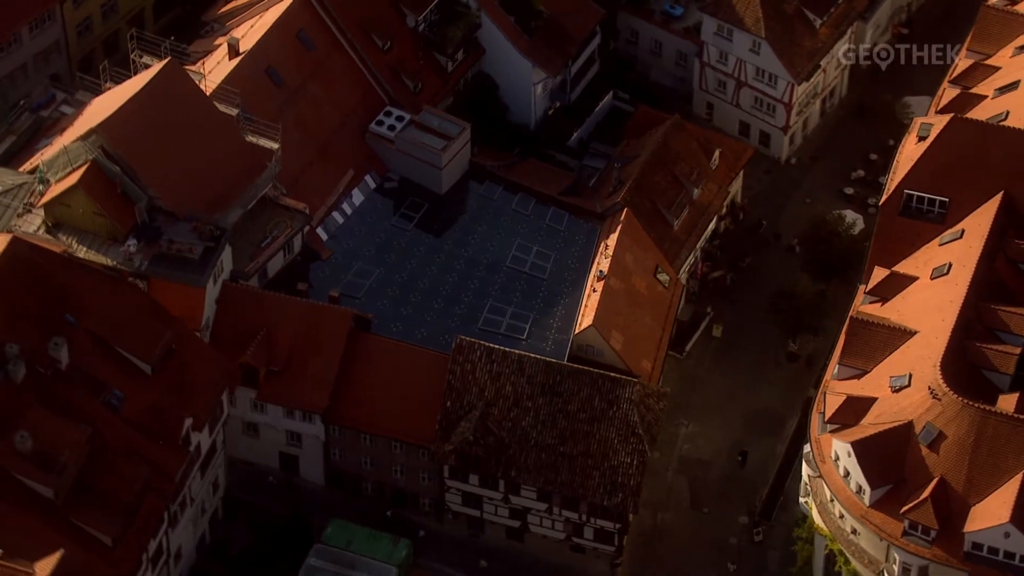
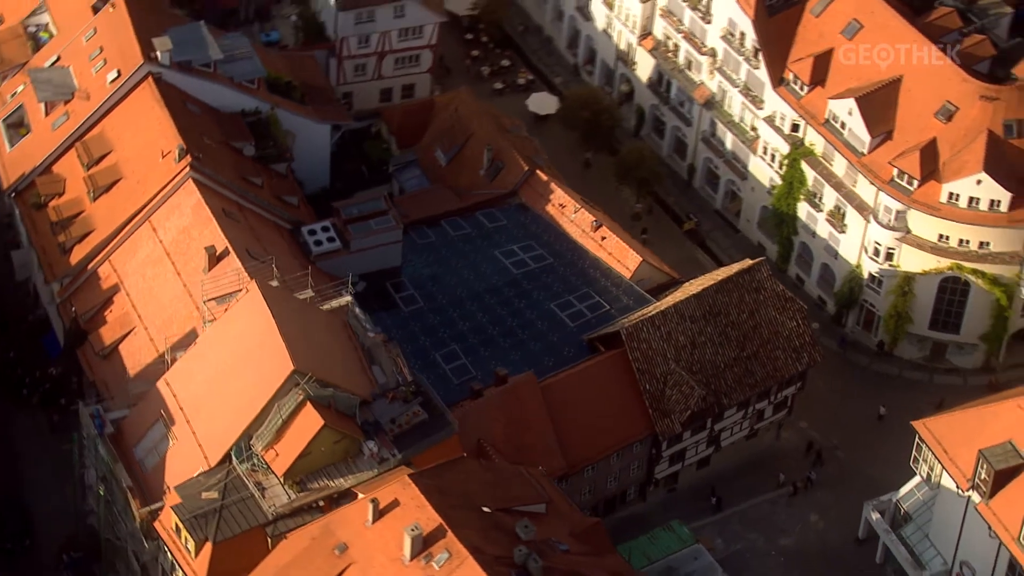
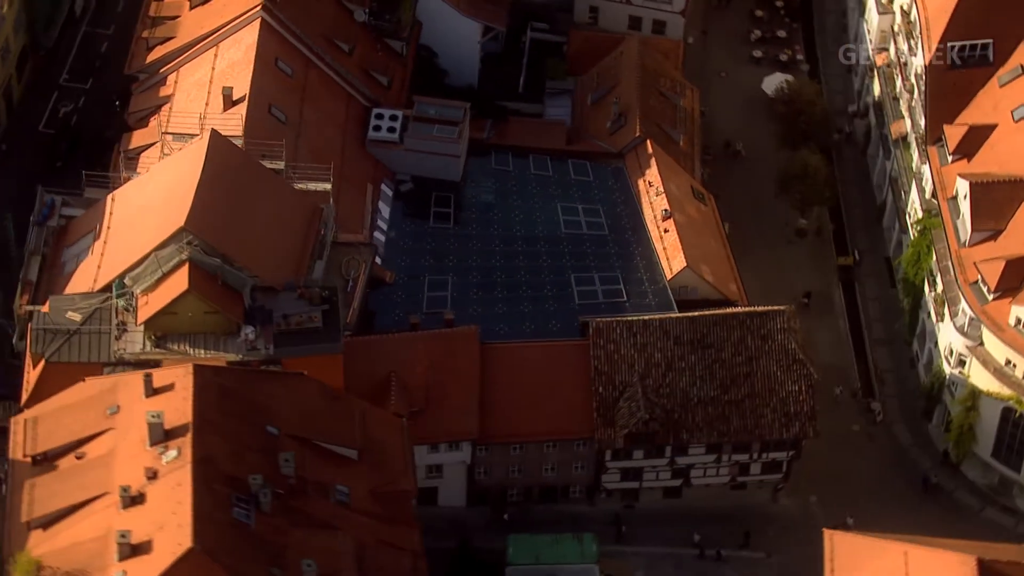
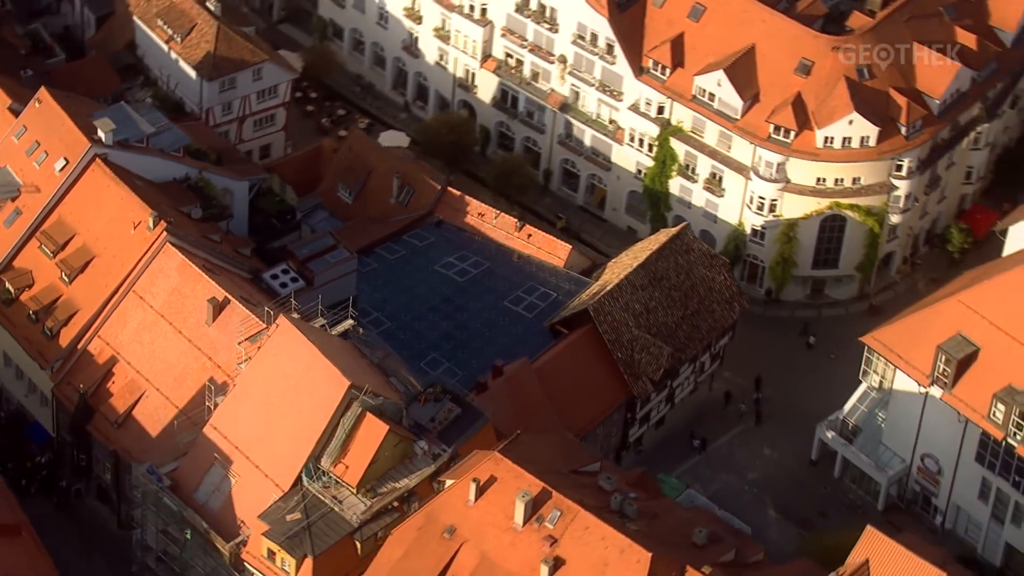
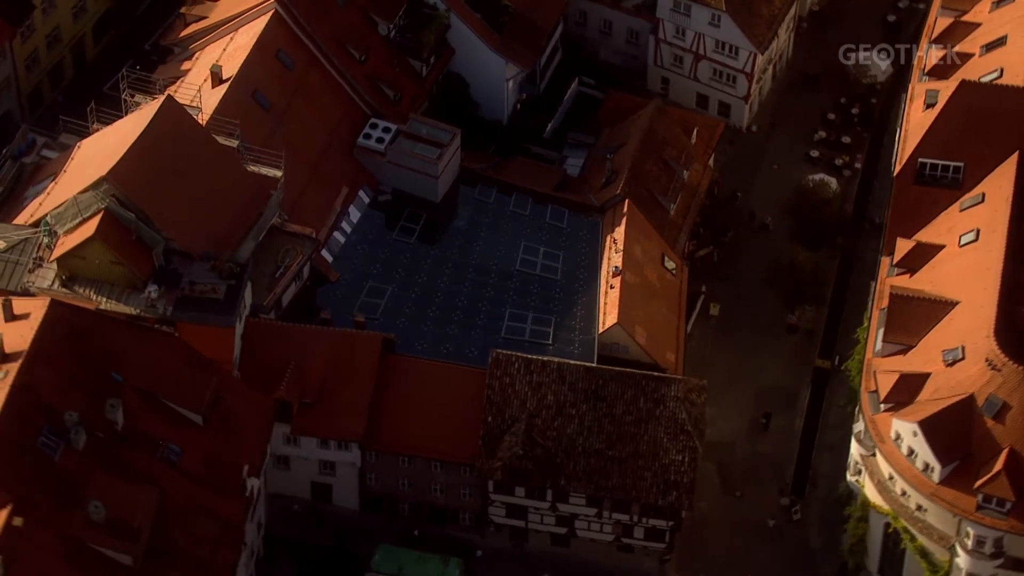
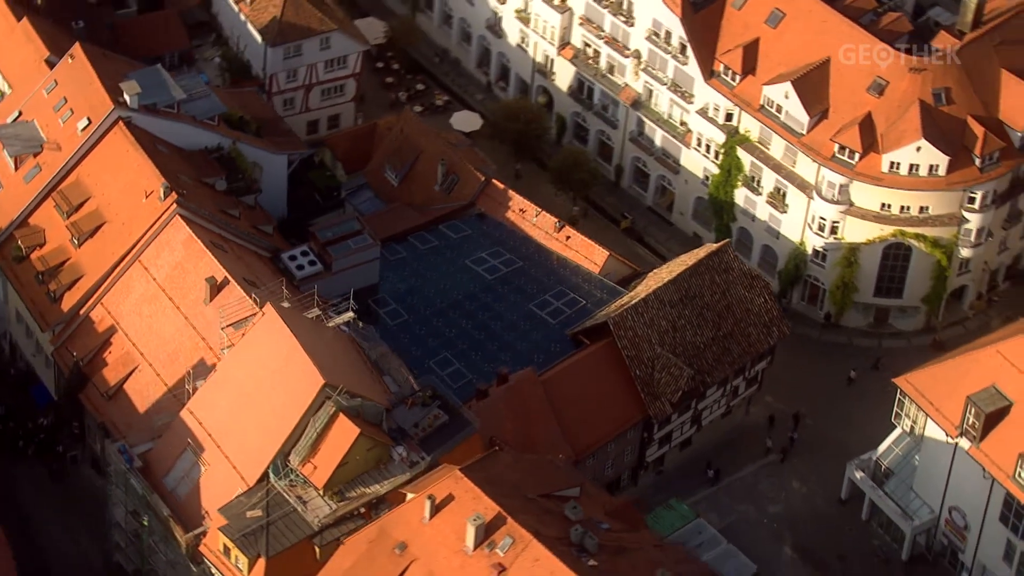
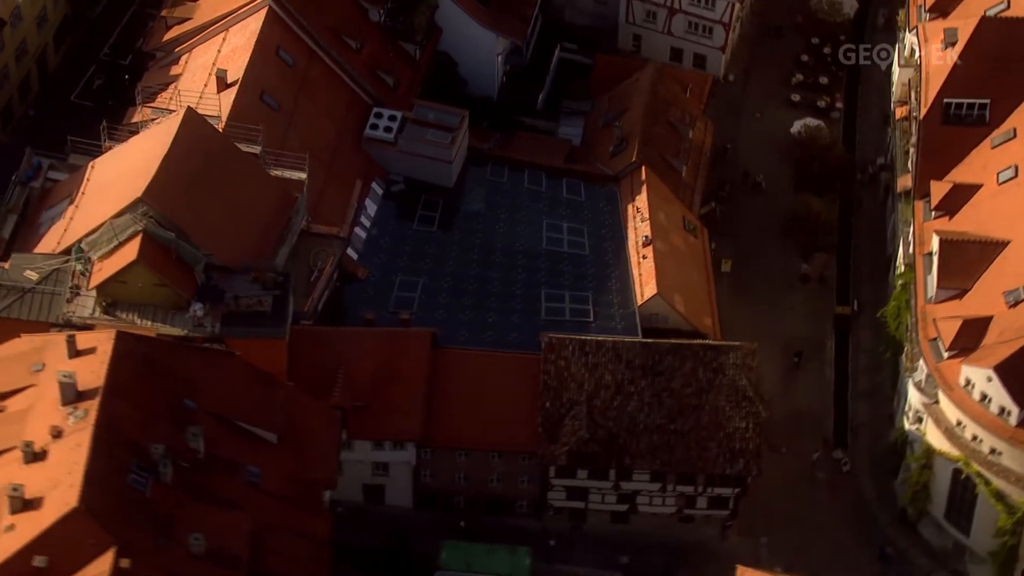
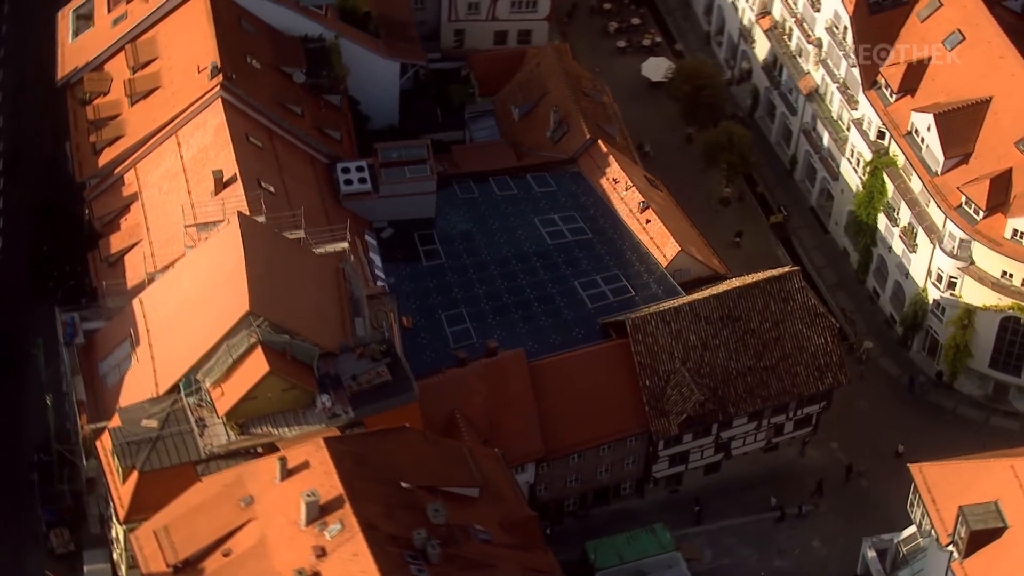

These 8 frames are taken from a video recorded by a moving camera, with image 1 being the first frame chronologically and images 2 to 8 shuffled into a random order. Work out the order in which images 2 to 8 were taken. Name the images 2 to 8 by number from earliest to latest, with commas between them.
5, 7, 3, 8, 2, 6, 4
